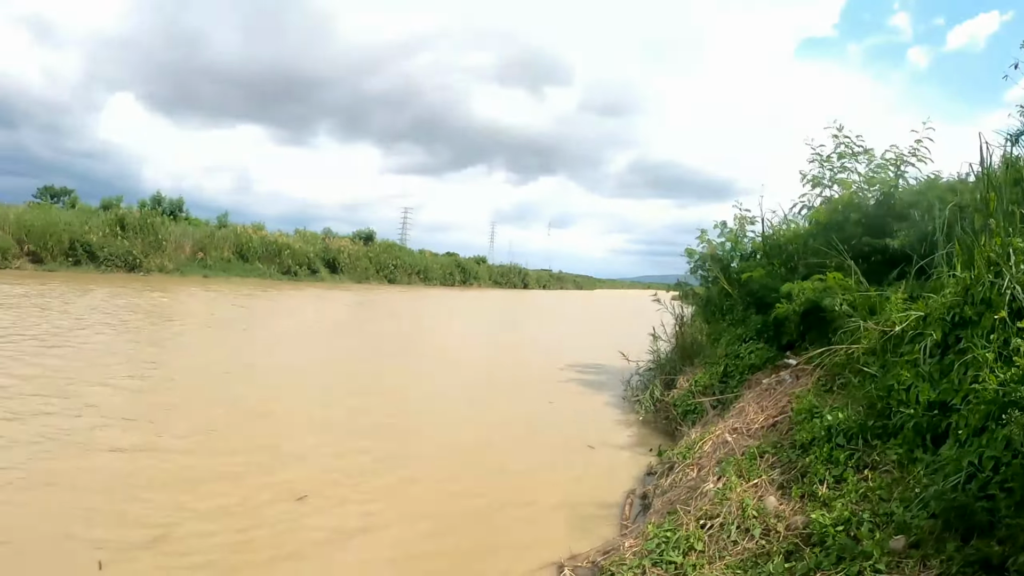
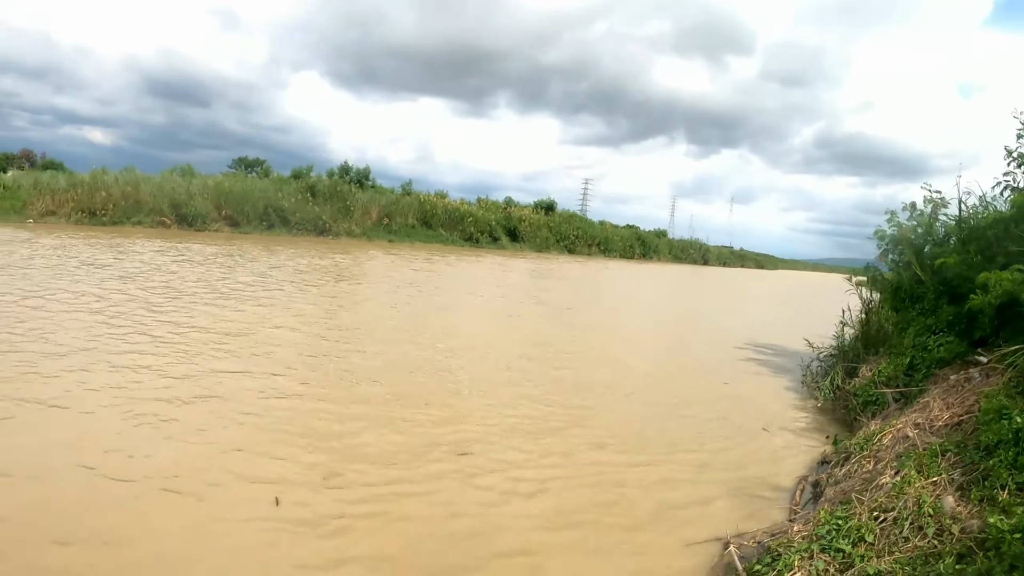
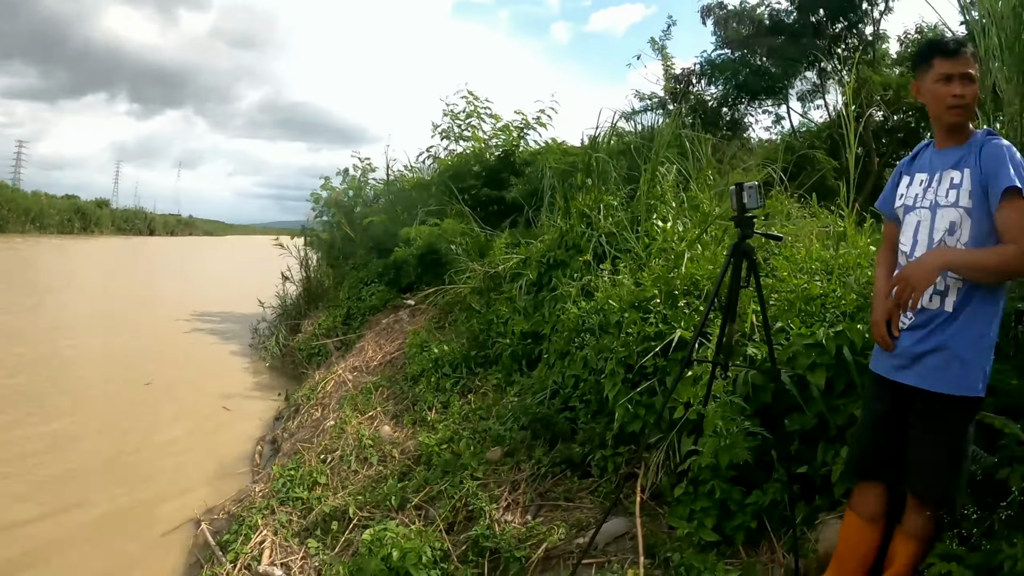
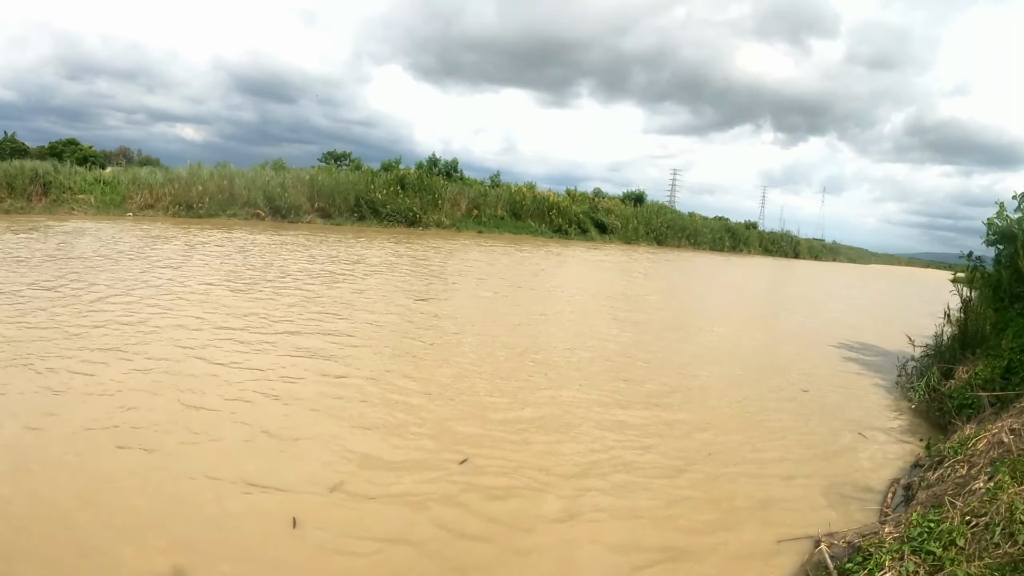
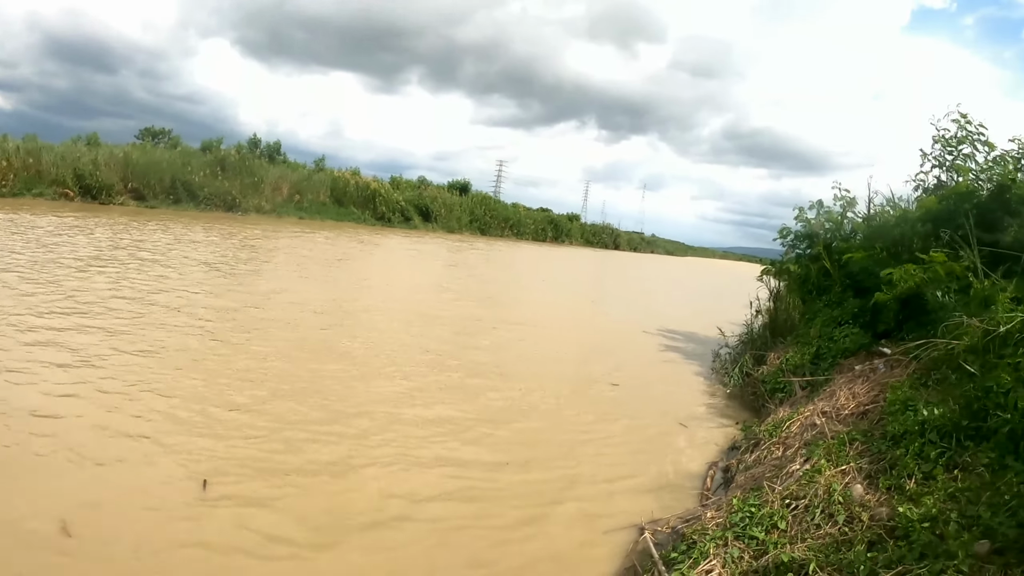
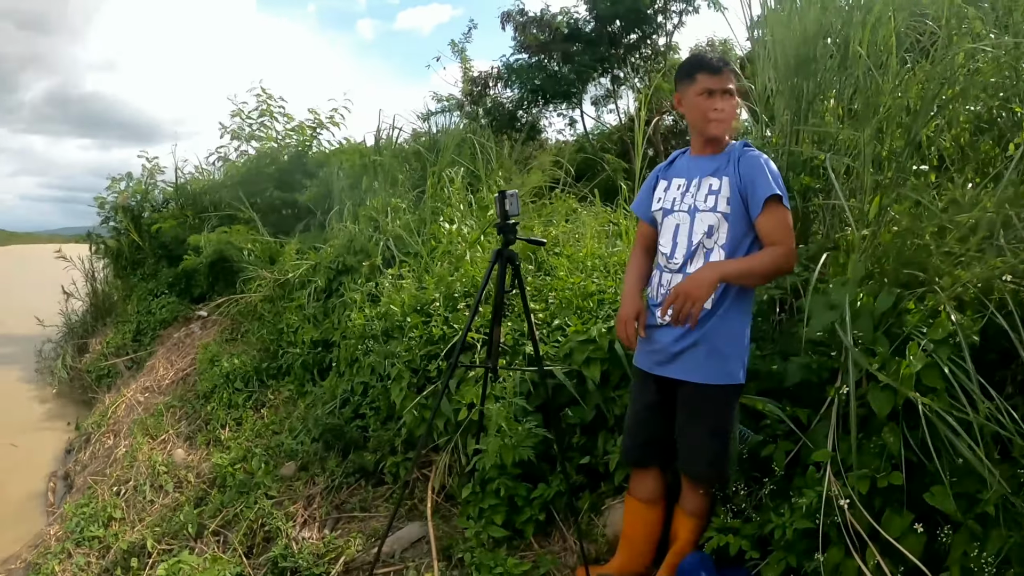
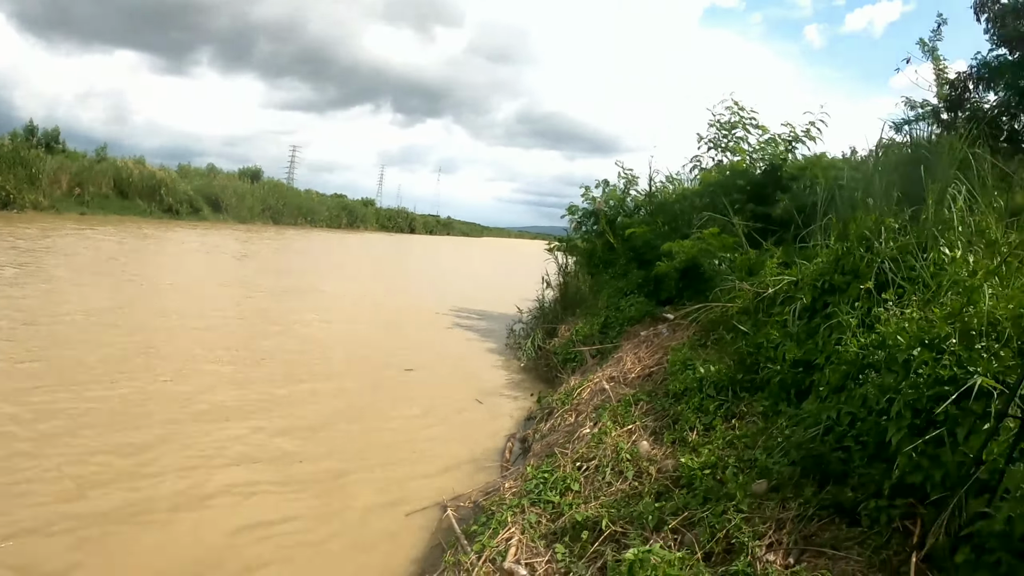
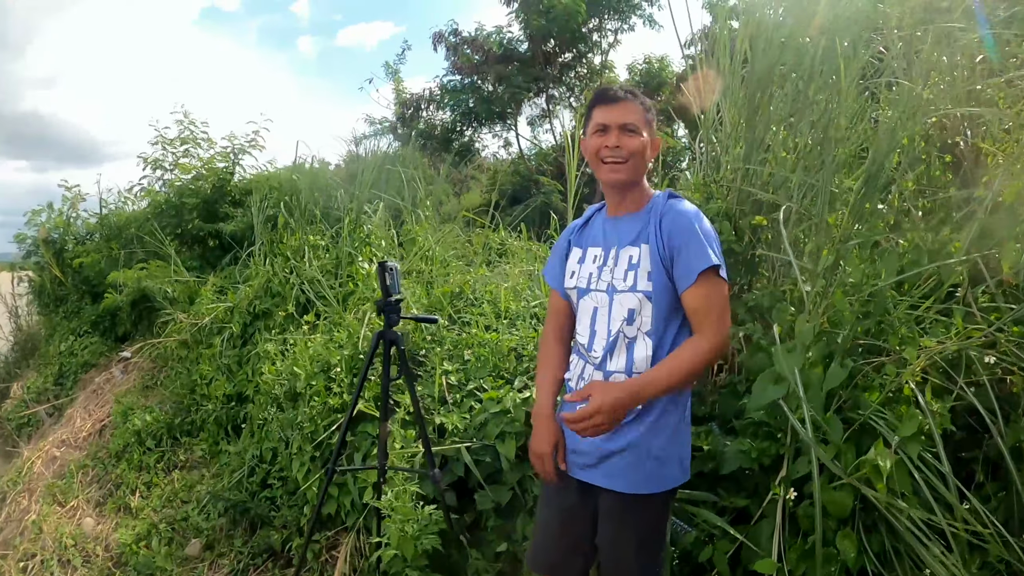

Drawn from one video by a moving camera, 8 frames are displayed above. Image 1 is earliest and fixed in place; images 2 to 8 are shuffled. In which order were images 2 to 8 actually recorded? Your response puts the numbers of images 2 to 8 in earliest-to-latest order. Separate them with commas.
2, 4, 5, 7, 3, 6, 8
